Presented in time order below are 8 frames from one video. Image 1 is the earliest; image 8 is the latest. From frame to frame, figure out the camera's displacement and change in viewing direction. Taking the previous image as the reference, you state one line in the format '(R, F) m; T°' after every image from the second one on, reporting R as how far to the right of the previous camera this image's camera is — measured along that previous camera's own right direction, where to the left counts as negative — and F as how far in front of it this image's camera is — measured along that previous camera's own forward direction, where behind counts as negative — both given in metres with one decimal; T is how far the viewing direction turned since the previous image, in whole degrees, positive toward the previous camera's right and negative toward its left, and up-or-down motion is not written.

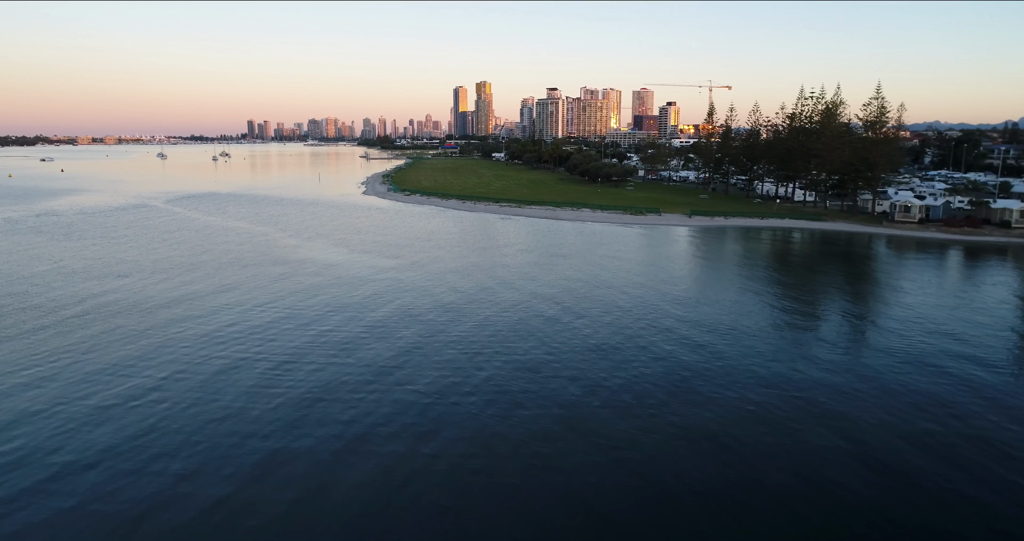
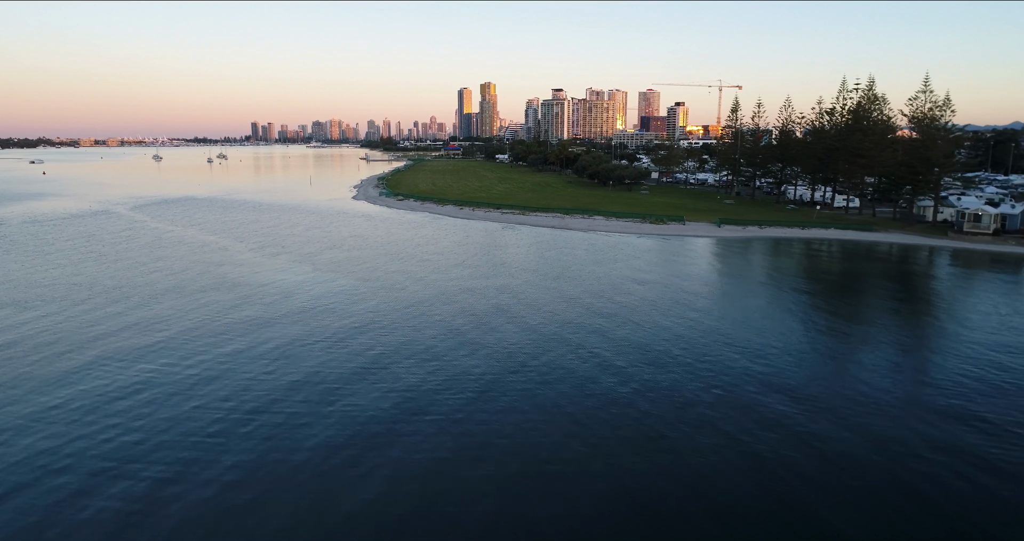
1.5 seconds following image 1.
(+0.2, +7.7) m; 0°
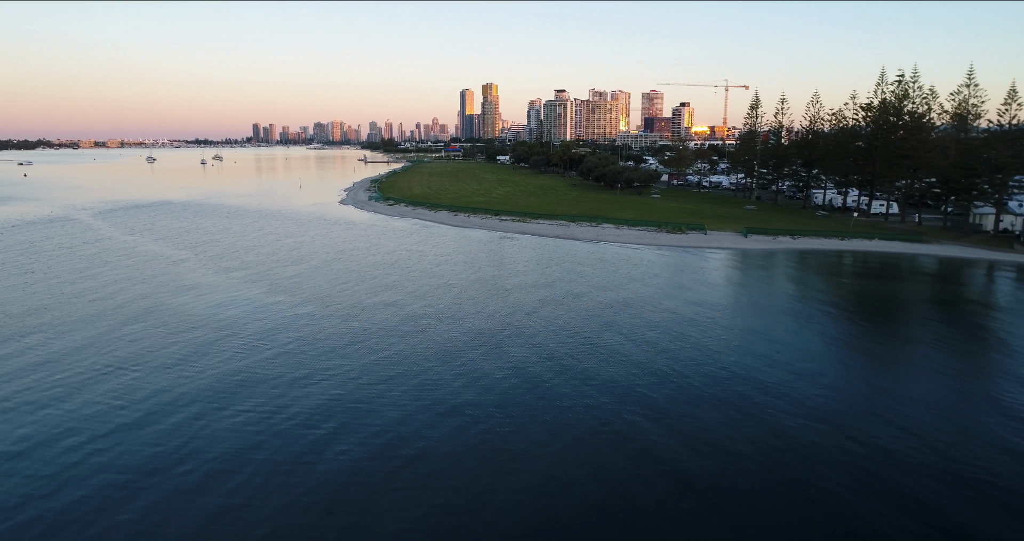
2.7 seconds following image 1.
(+0.3, +6.2) m; 0°
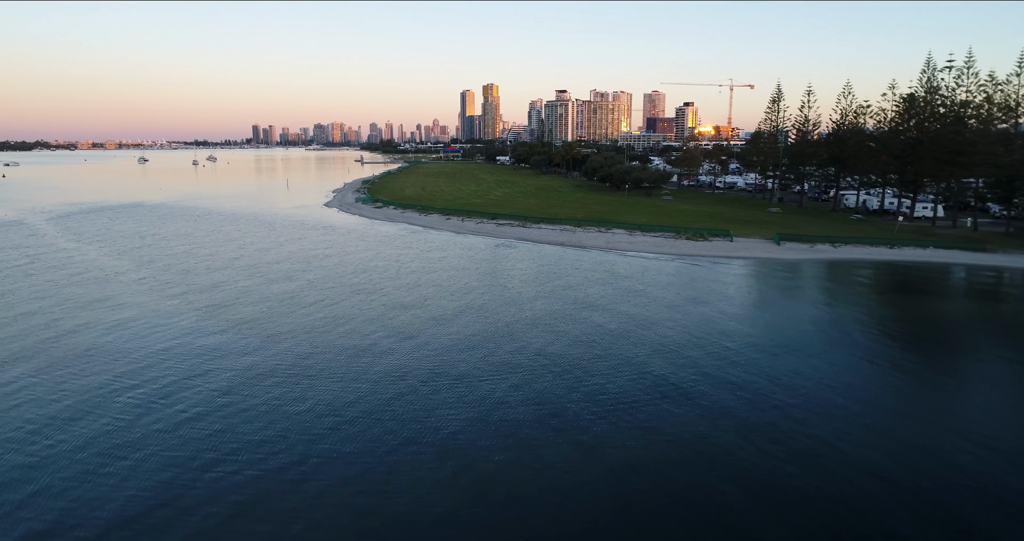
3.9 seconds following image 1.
(+0.2, +6.0) m; 0°
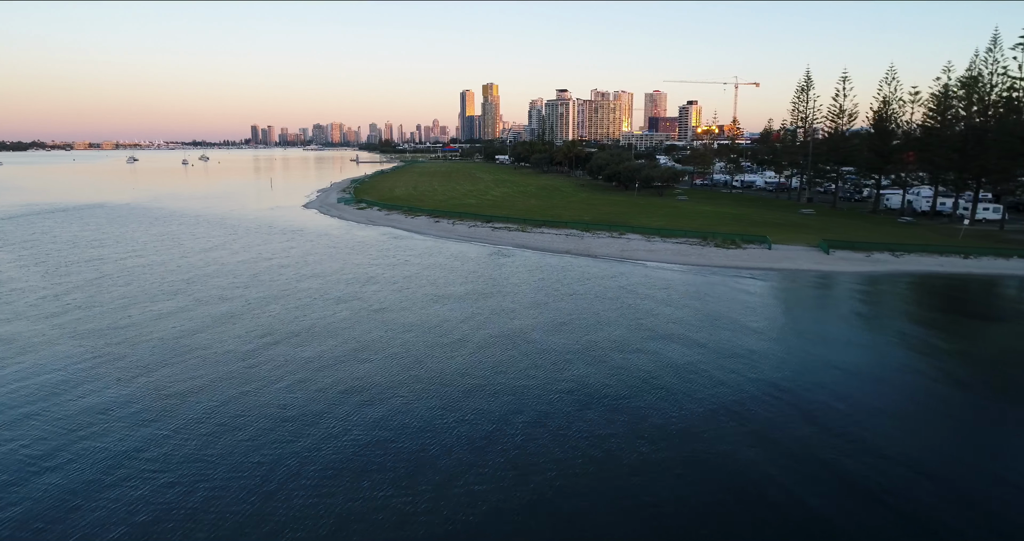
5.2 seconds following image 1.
(+0.2, +6.7) m; 0°
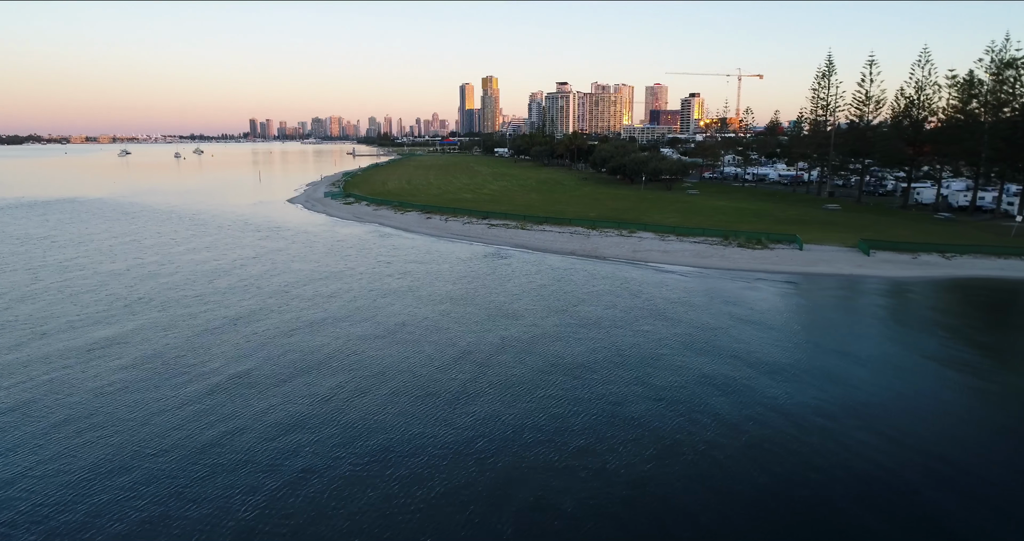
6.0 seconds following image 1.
(+0.1, +4.0) m; 0°
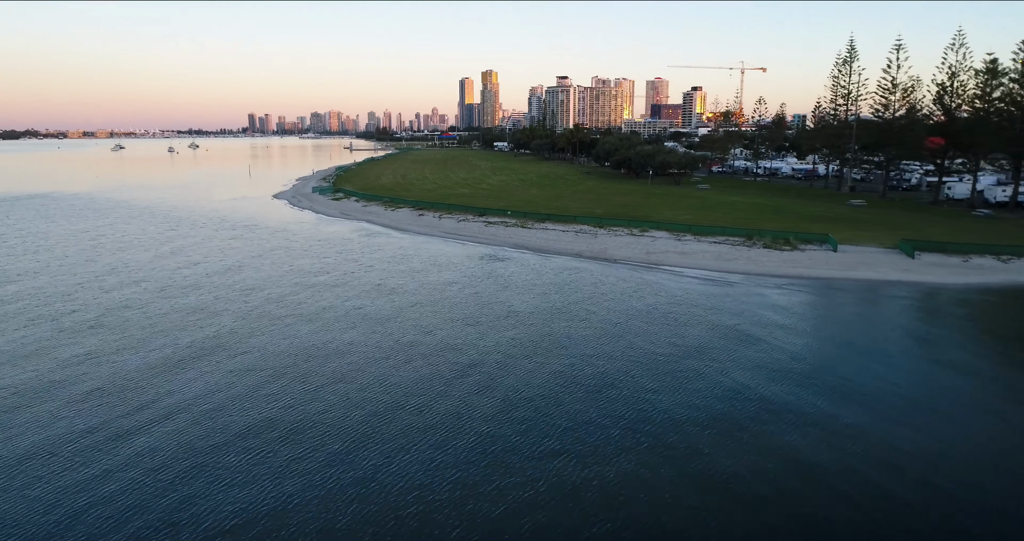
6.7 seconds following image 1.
(+0.1, +3.4) m; 0°
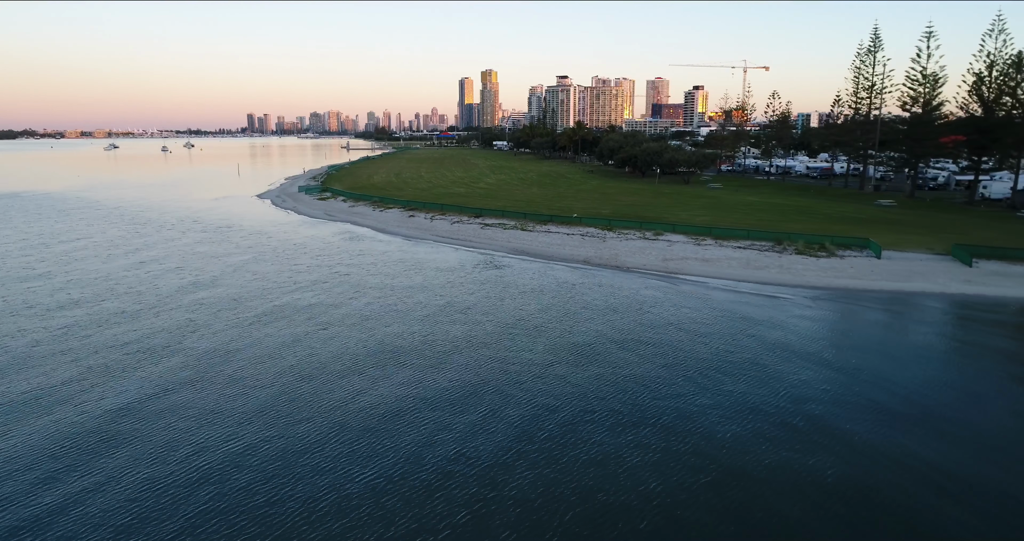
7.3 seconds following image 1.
(0.0, +3.4) m; 0°
